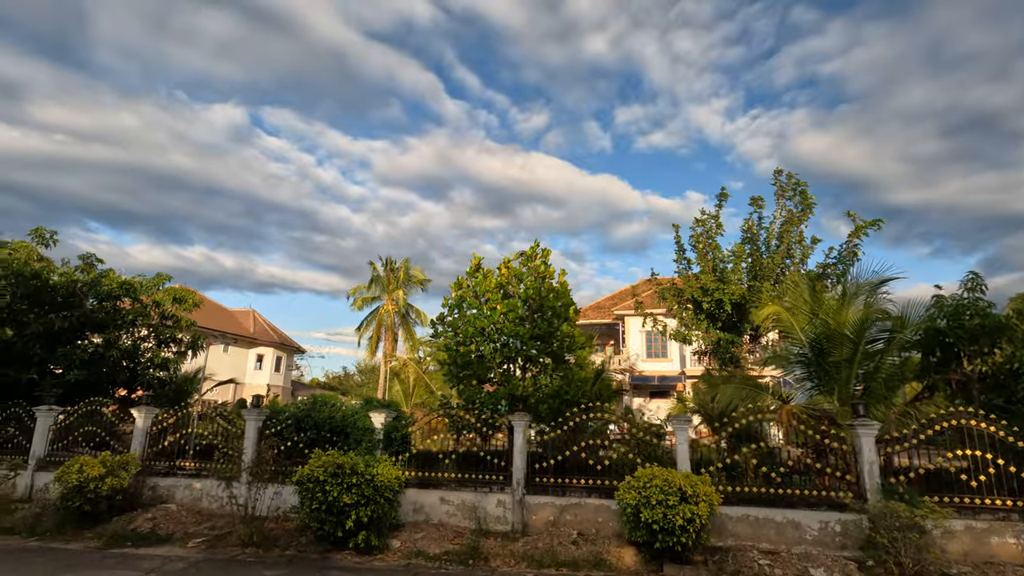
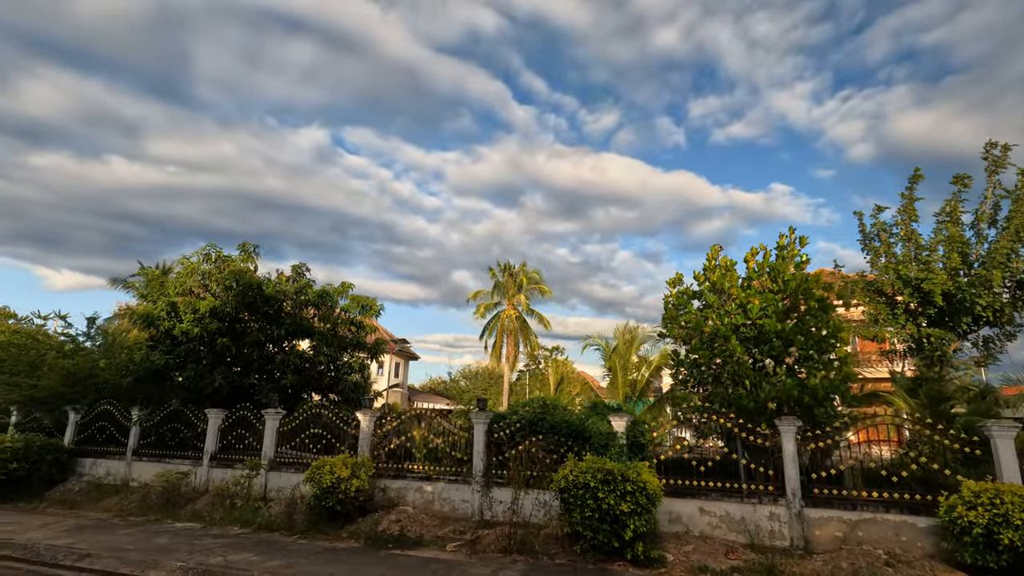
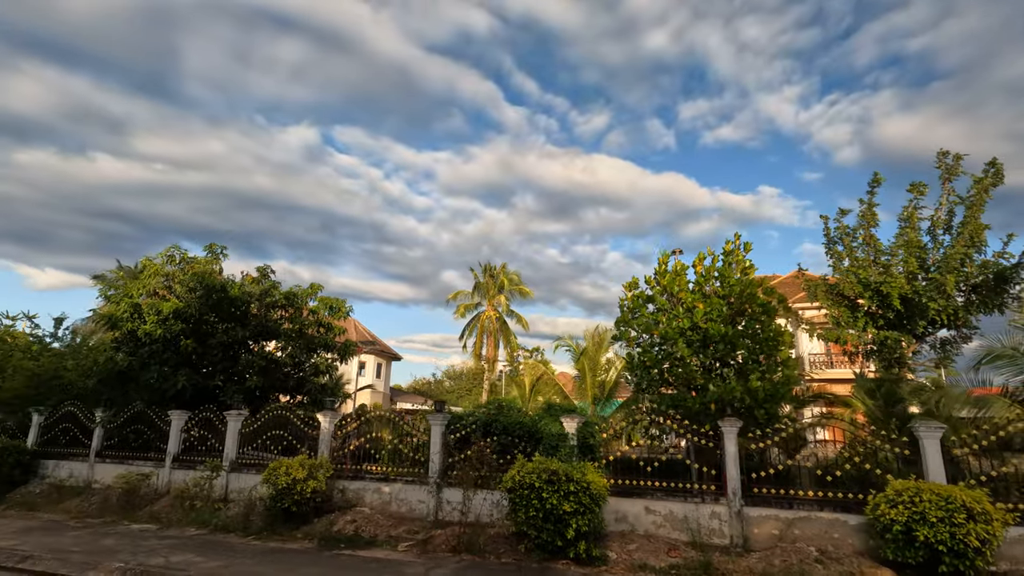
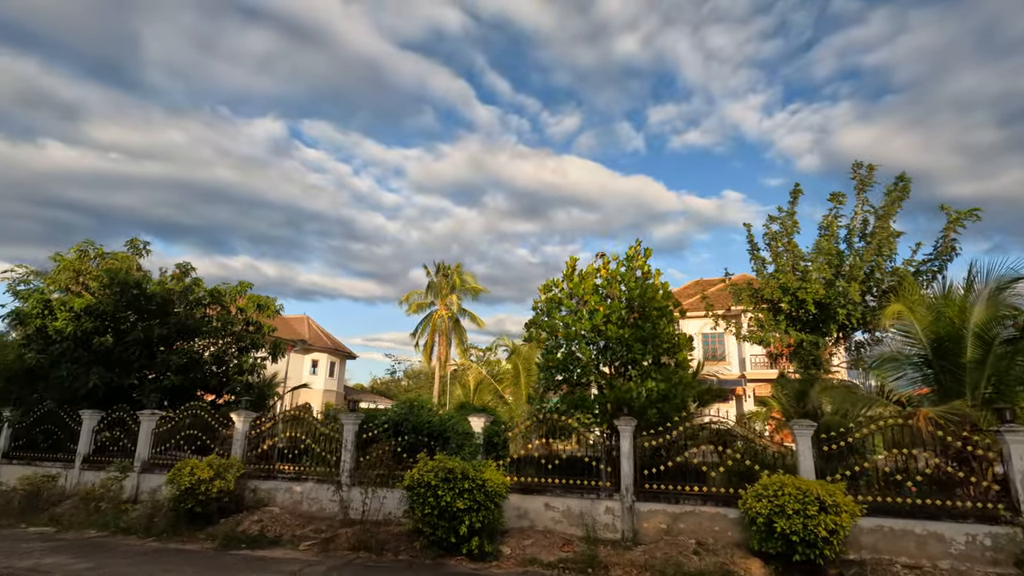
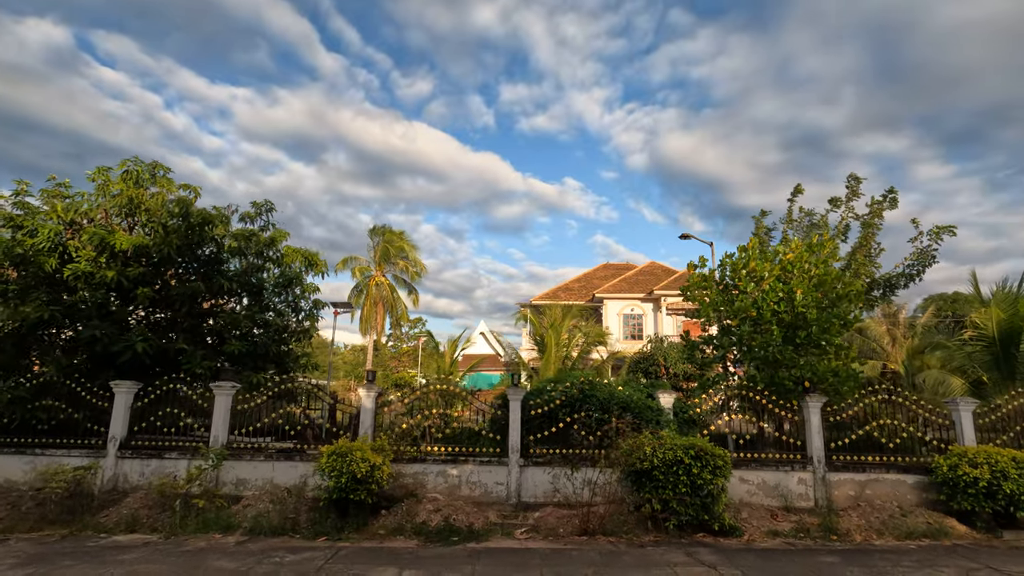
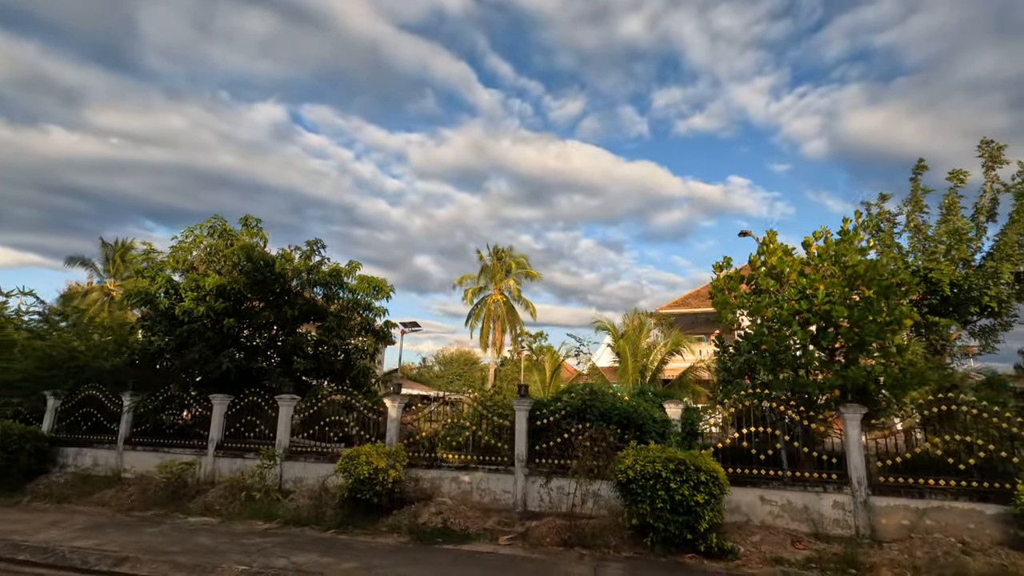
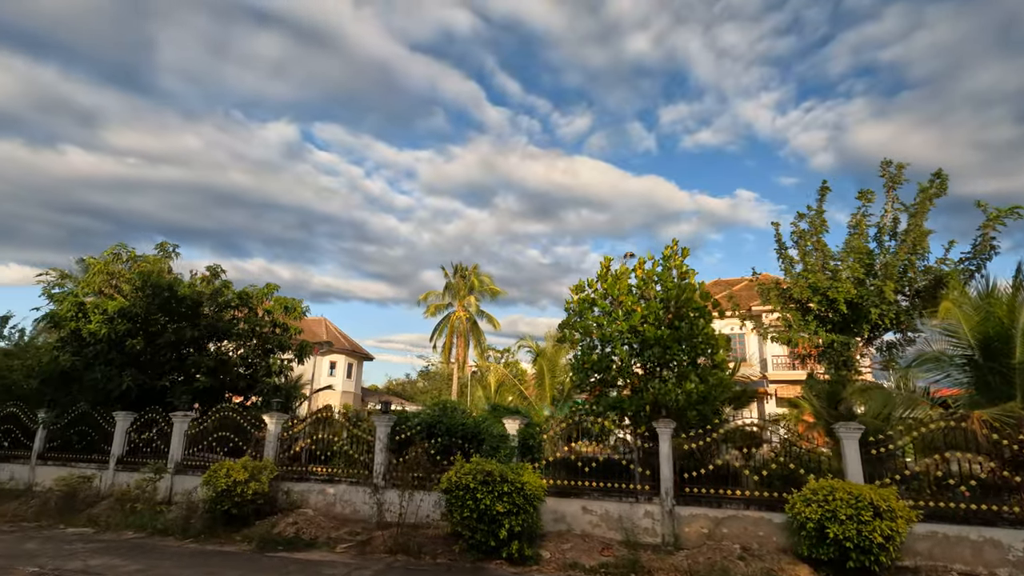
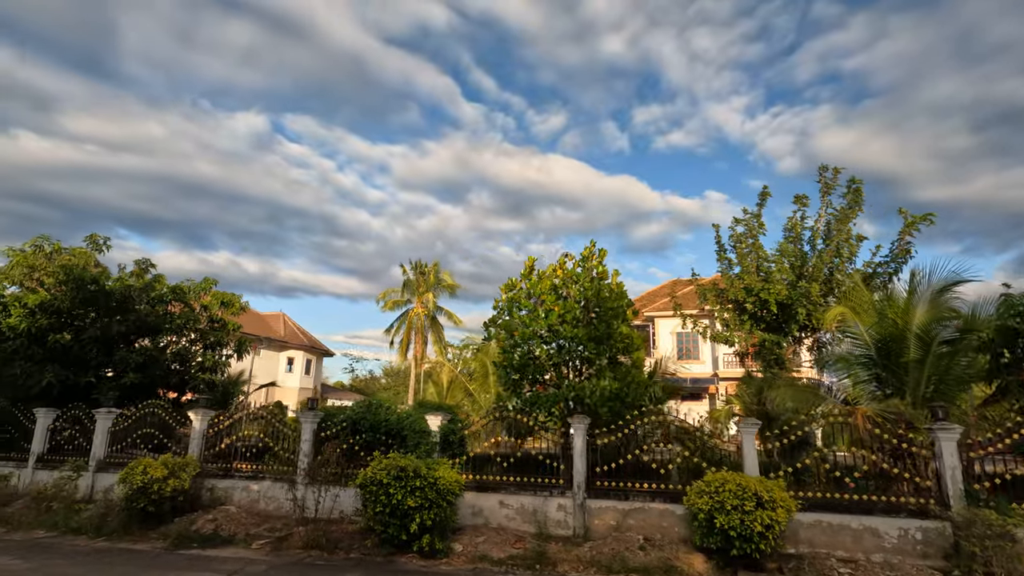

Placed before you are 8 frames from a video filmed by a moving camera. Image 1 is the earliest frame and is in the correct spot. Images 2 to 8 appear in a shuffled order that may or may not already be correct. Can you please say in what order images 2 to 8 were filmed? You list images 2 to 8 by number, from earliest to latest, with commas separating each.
8, 4, 7, 3, 2, 6, 5
